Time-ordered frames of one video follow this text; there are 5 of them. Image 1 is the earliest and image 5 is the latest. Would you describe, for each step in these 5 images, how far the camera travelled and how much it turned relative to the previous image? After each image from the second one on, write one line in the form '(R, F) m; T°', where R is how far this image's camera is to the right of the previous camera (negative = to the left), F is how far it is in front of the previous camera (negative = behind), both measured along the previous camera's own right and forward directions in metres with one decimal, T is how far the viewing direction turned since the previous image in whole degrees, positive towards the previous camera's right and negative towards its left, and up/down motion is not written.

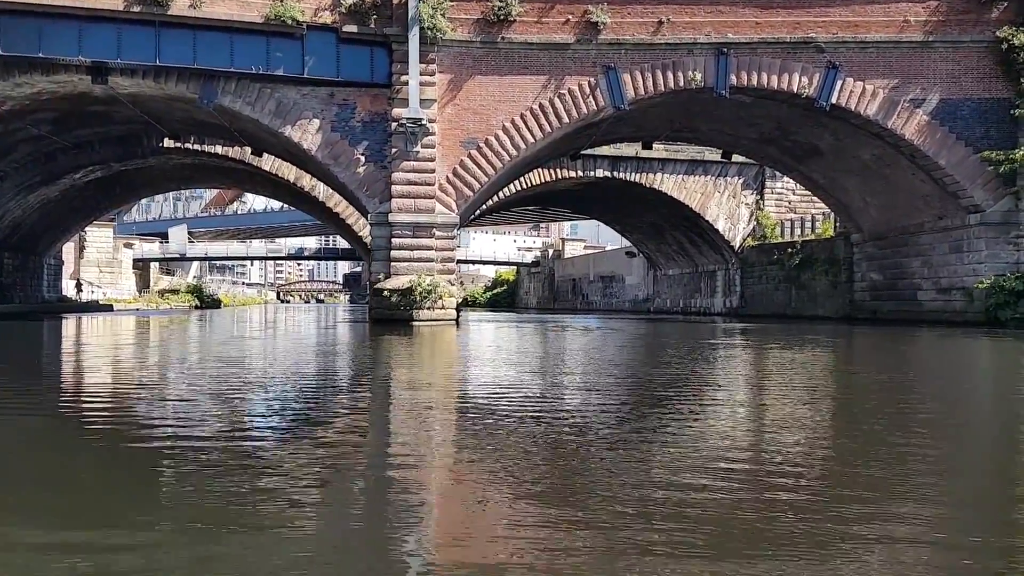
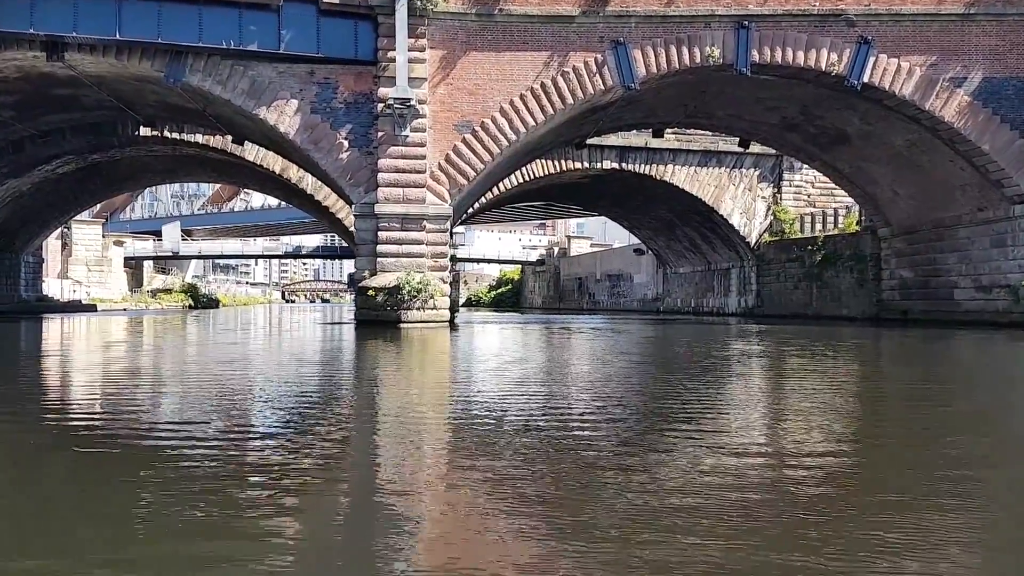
(+0.1, +1.6) m; 0°
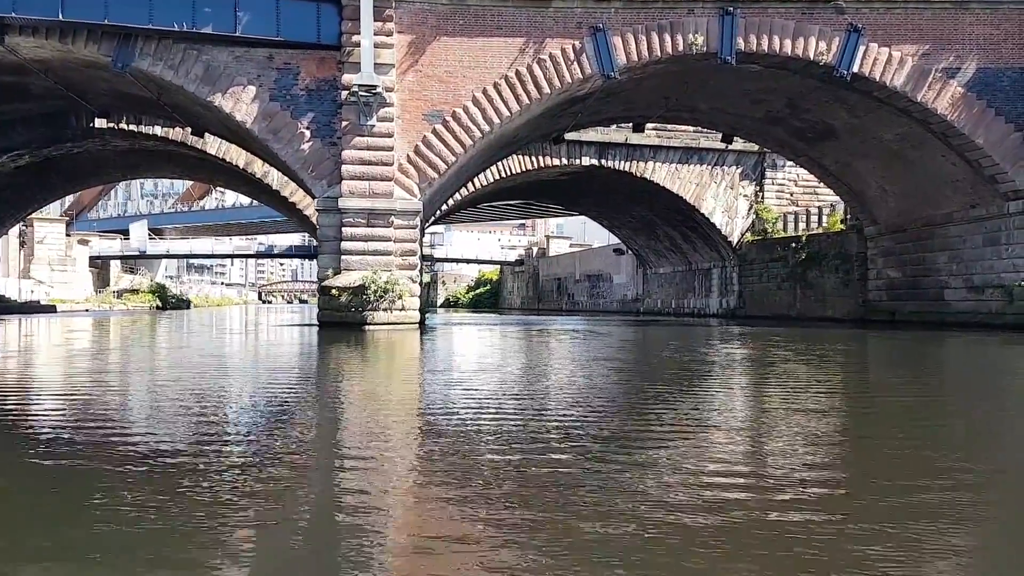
(+0.1, +0.9) m; +1°
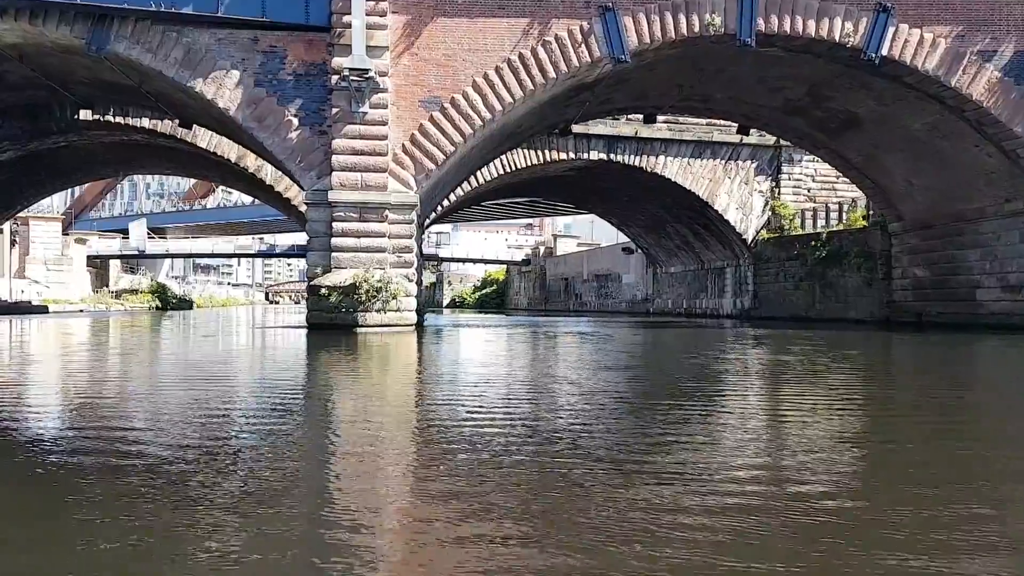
(+0.1, +1.0) m; -1°
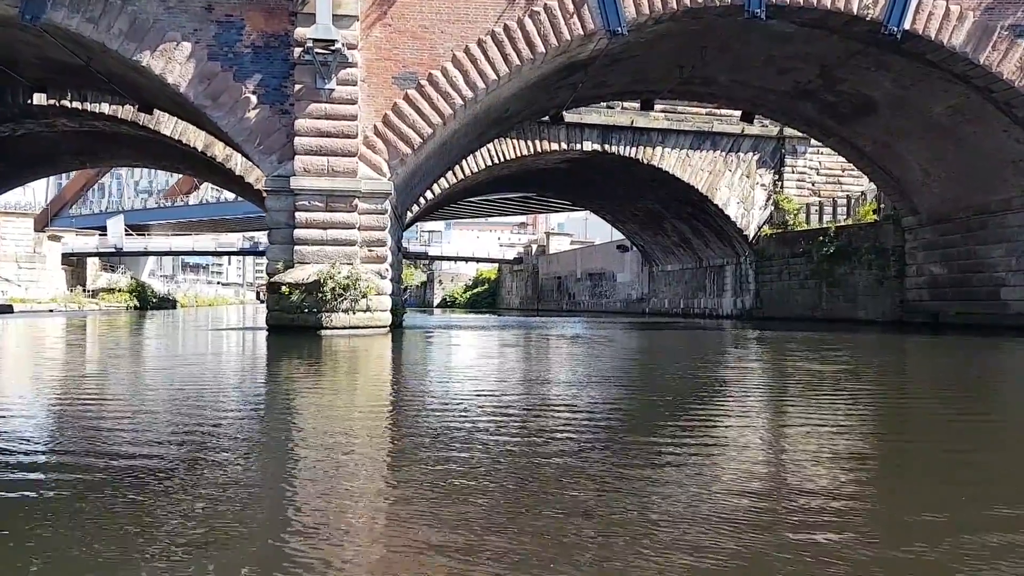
(+0.1, +1.4) m; 0°
